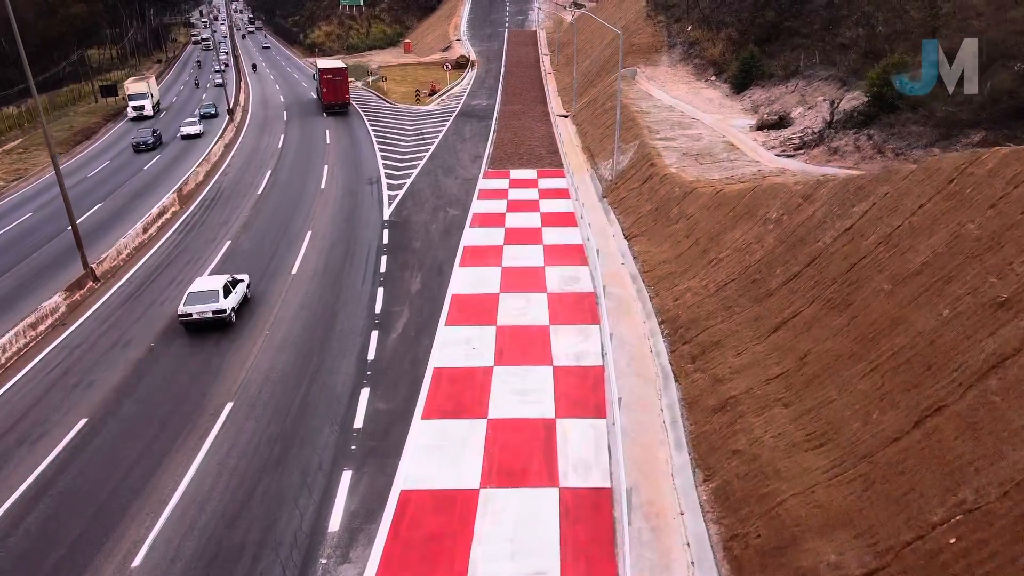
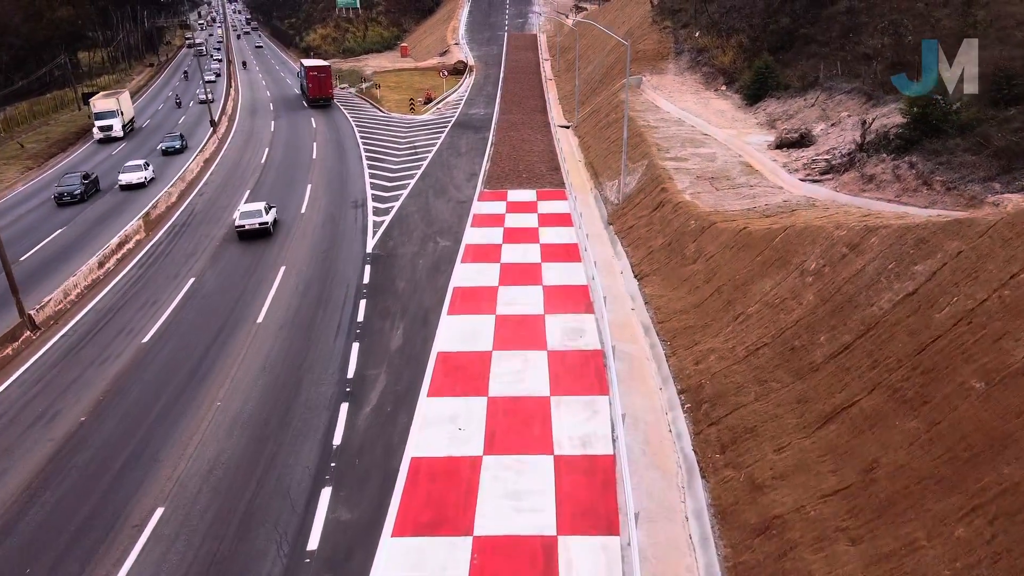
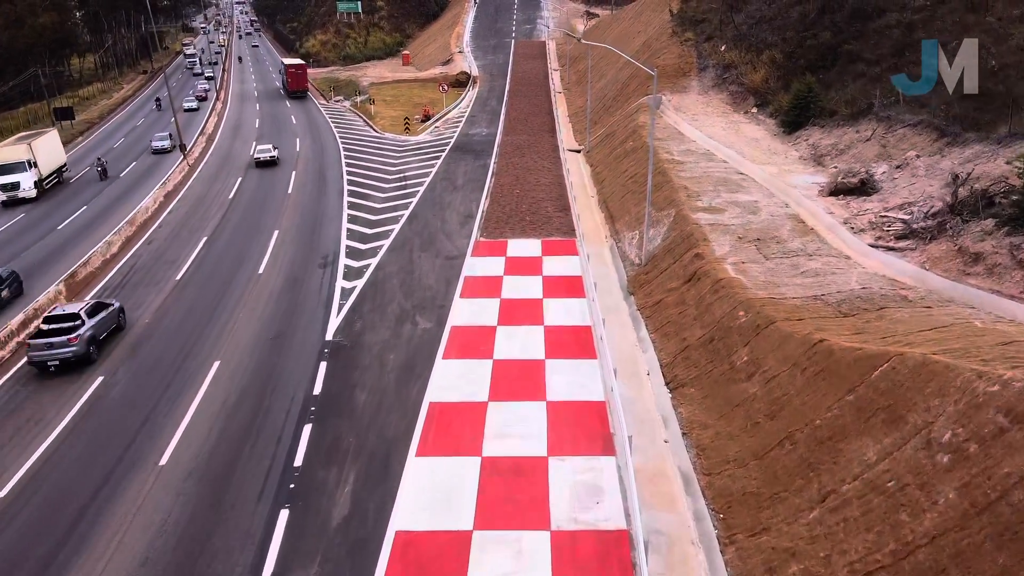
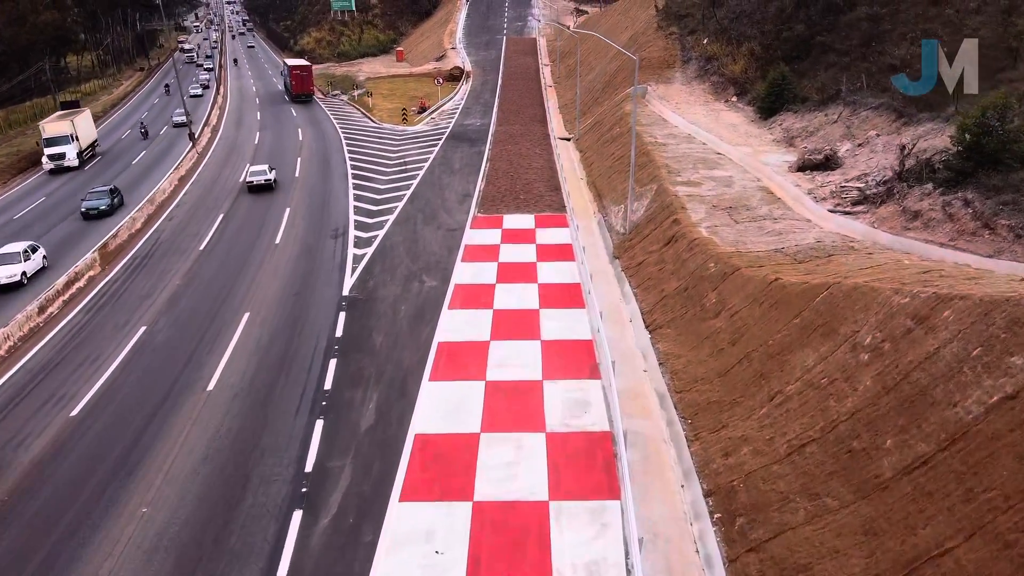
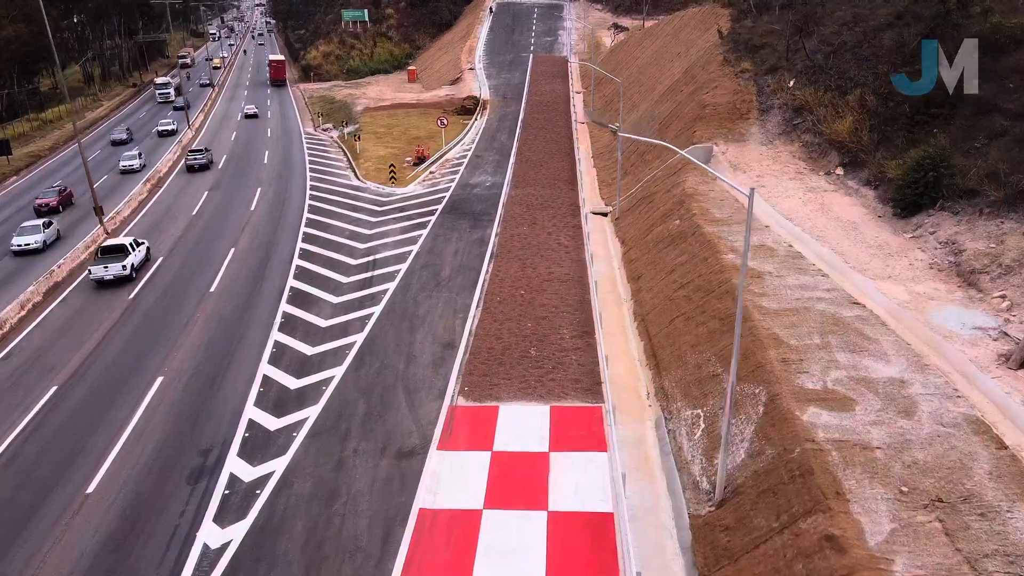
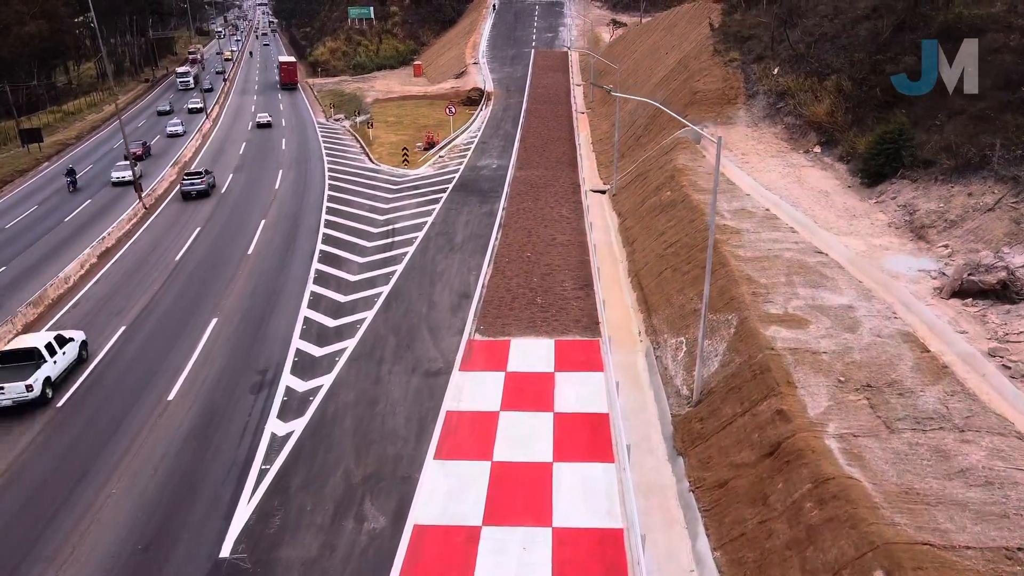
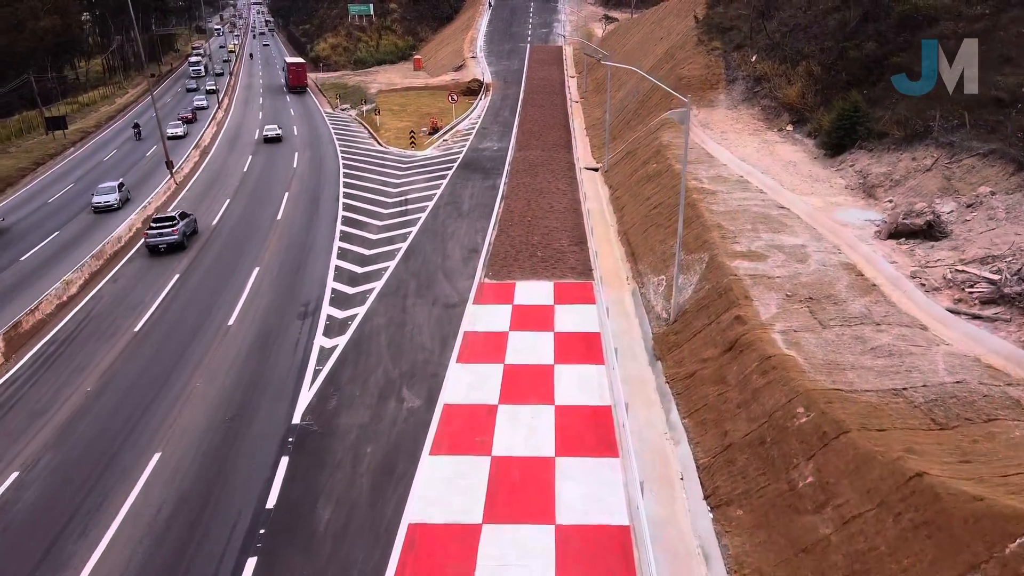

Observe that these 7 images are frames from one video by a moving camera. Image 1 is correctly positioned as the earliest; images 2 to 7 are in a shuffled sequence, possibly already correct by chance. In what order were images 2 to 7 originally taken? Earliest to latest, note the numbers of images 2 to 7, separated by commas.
2, 4, 3, 7, 6, 5
